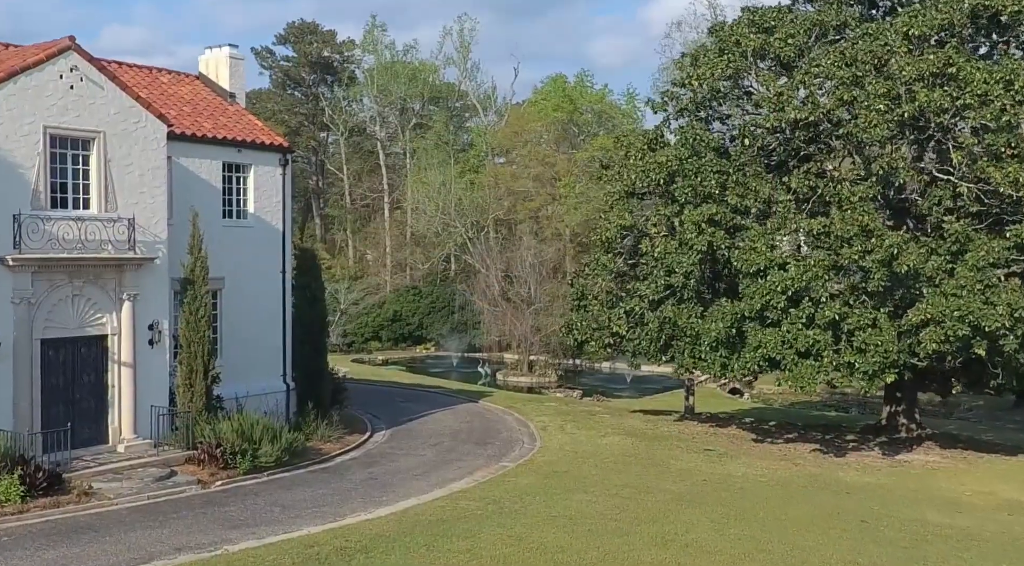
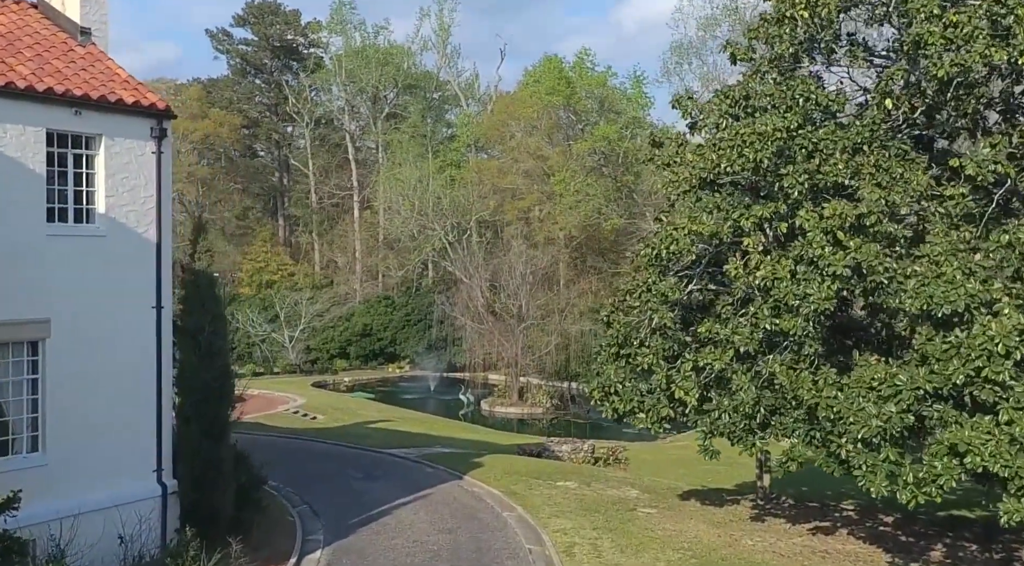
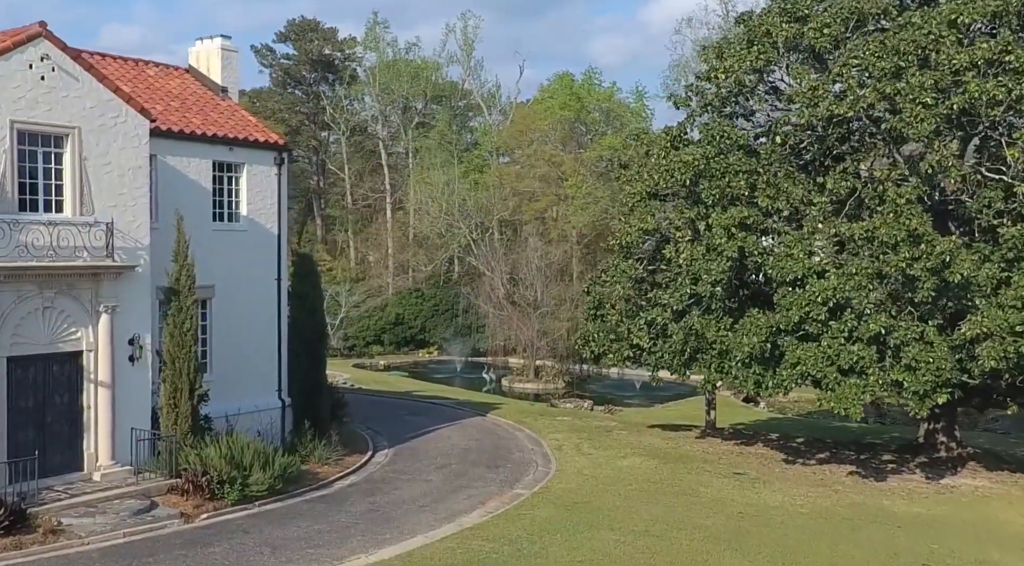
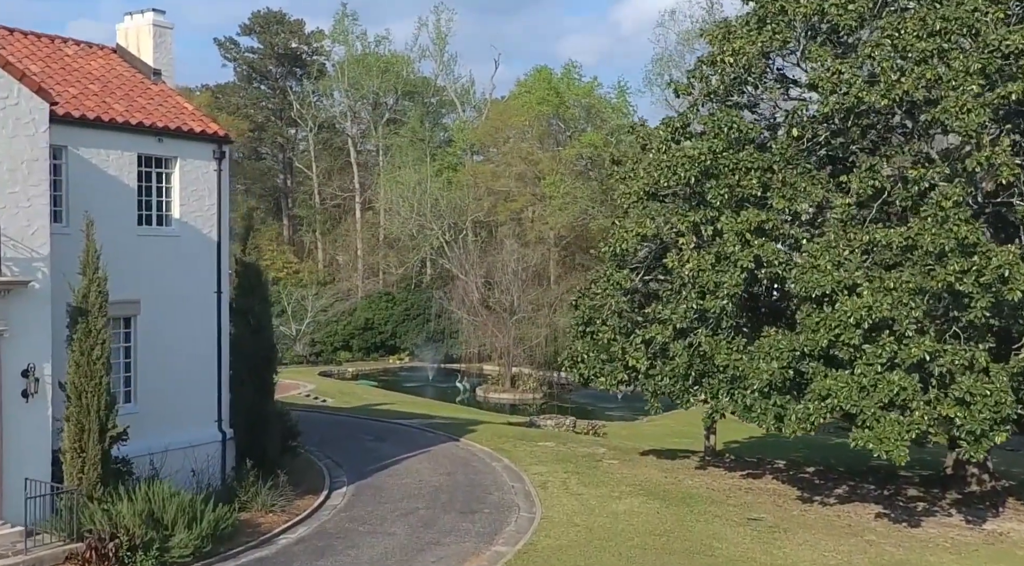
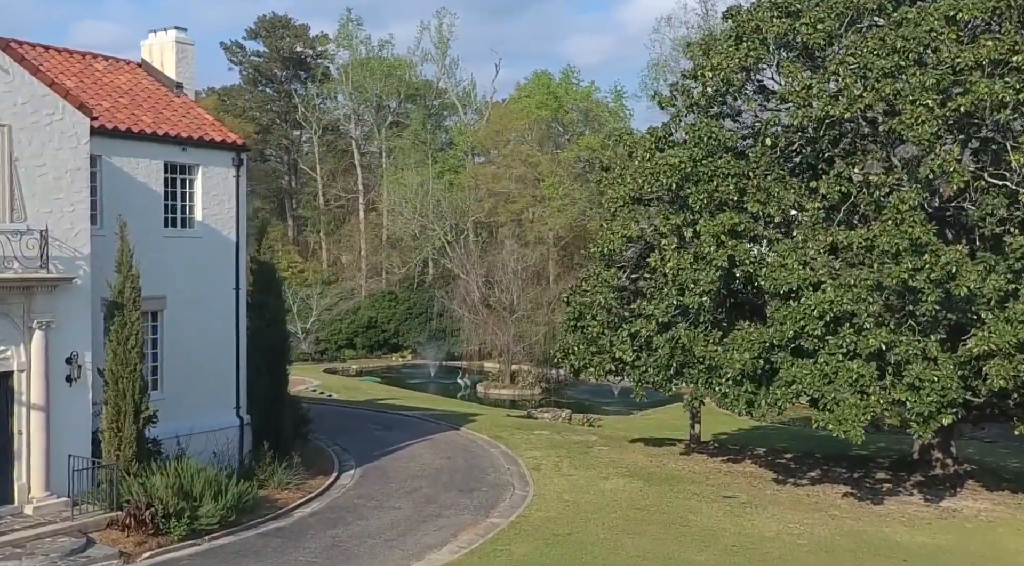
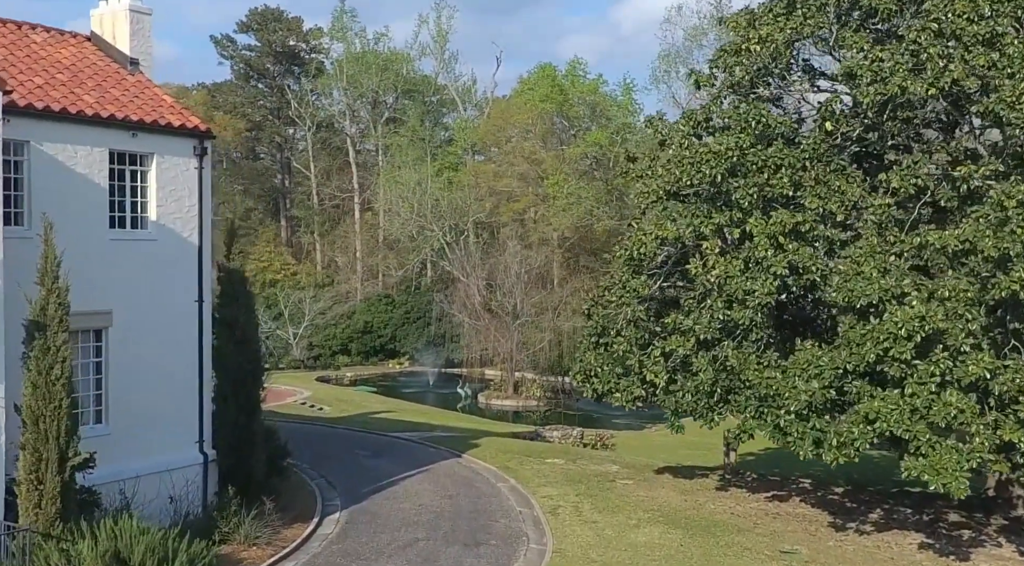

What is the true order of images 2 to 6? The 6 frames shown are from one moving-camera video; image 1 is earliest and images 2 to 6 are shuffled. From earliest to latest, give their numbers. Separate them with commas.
3, 5, 4, 6, 2
